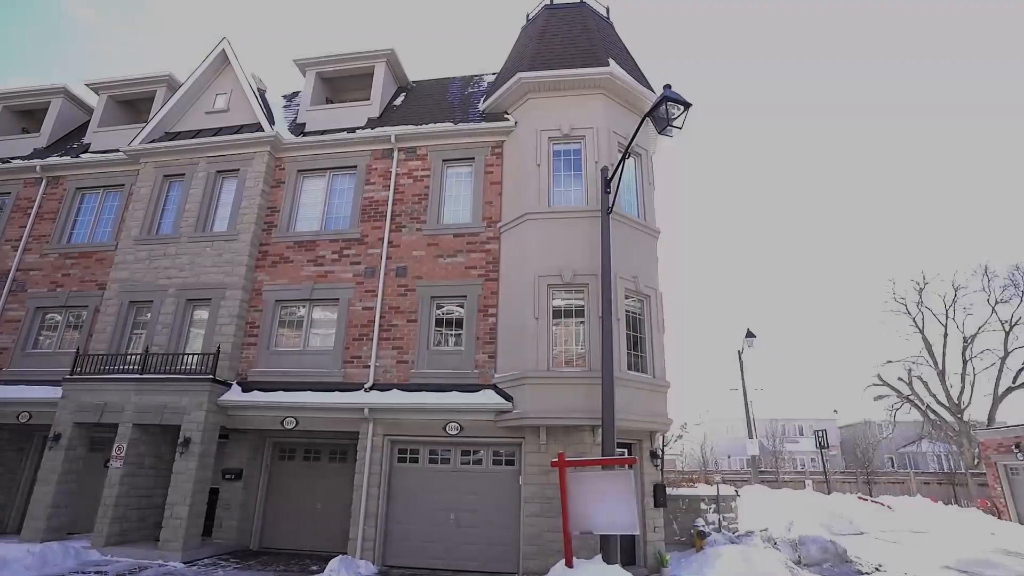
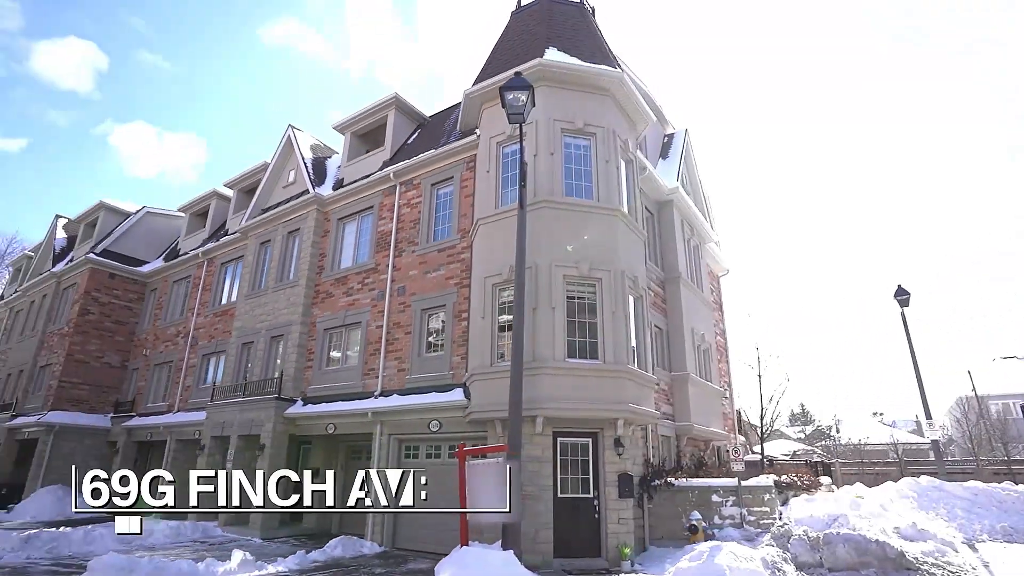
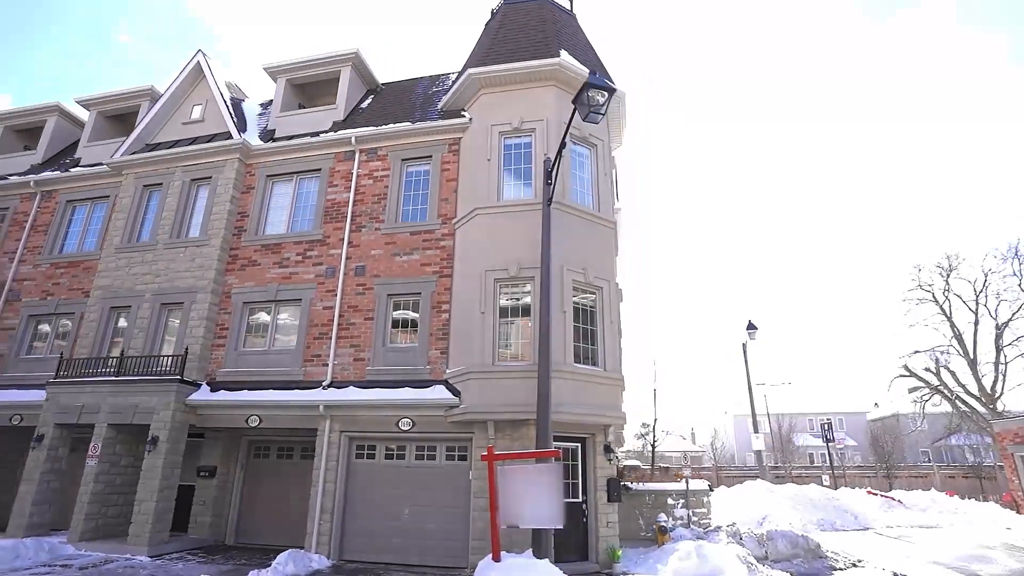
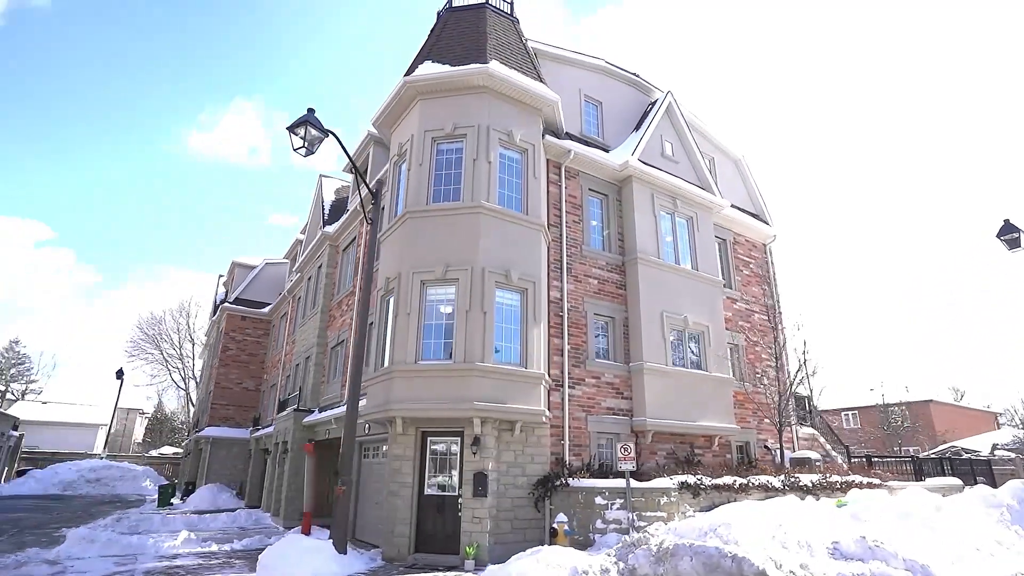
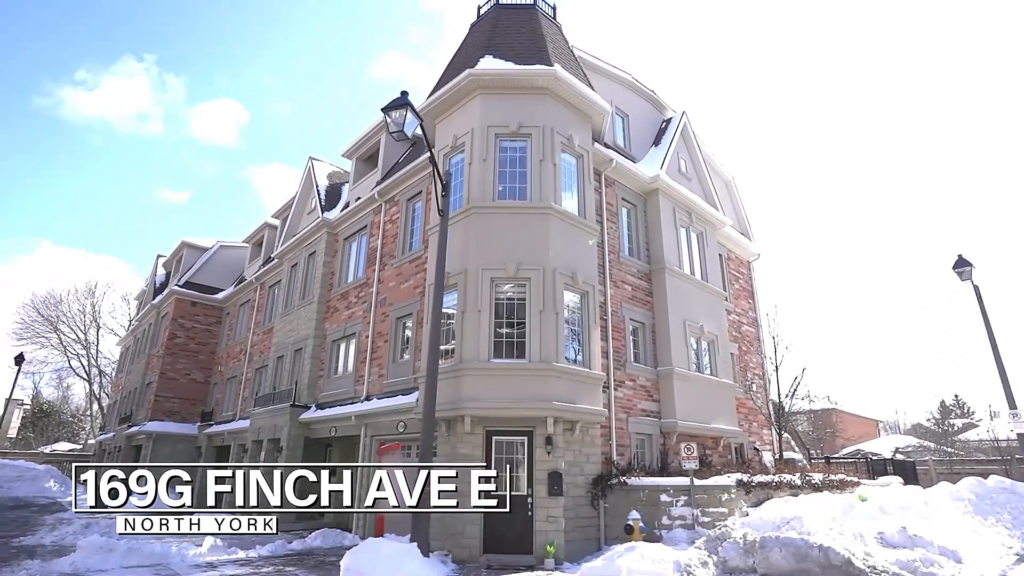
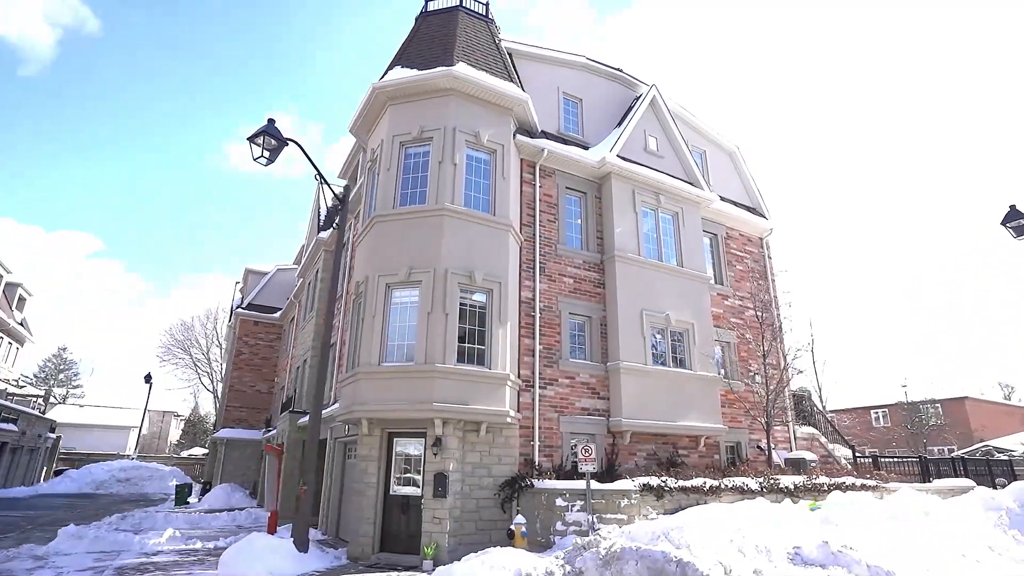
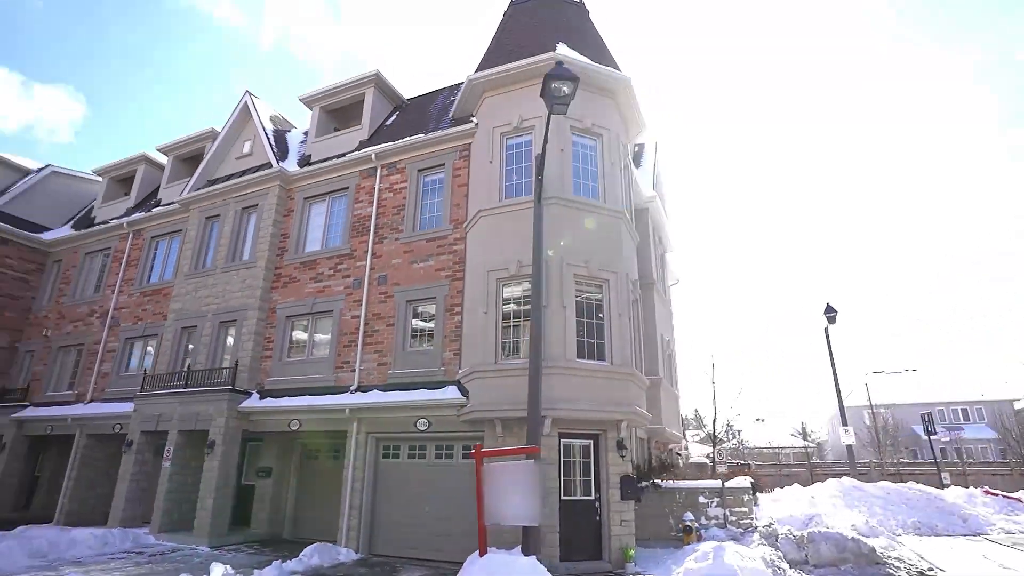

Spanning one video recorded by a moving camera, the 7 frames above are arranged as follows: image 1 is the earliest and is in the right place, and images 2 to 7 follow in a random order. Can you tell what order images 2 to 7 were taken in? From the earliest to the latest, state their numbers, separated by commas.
3, 7, 2, 5, 4, 6
